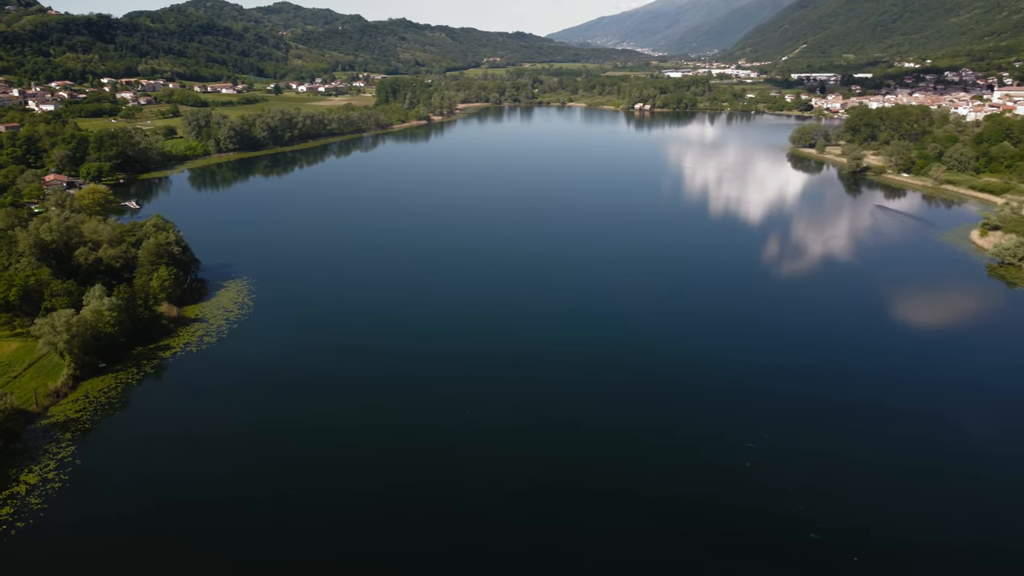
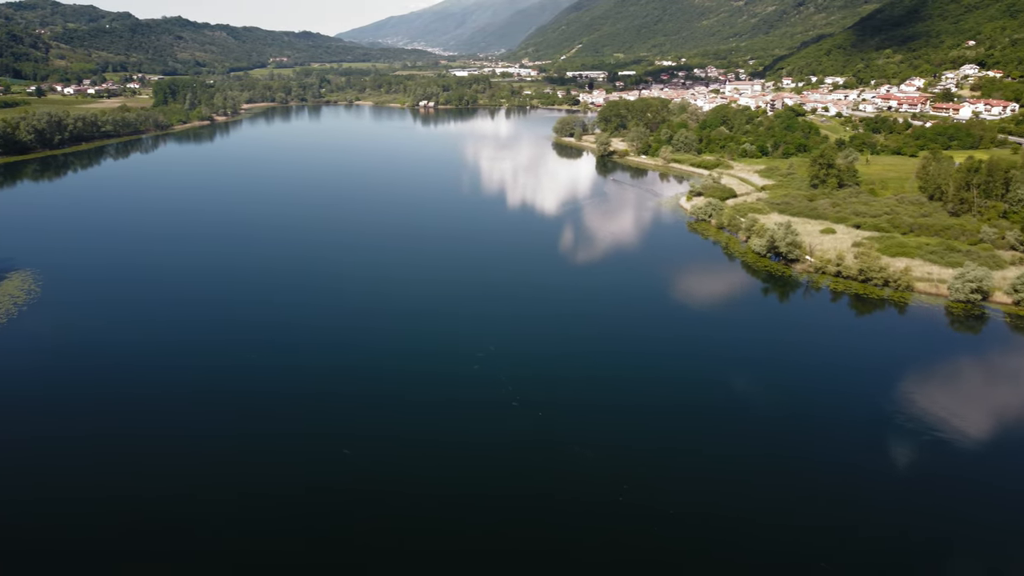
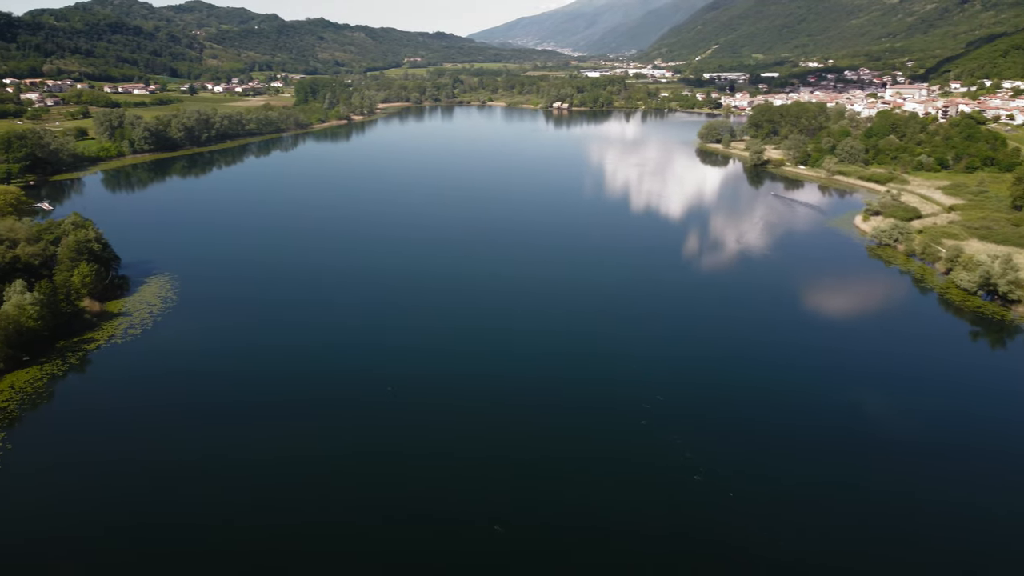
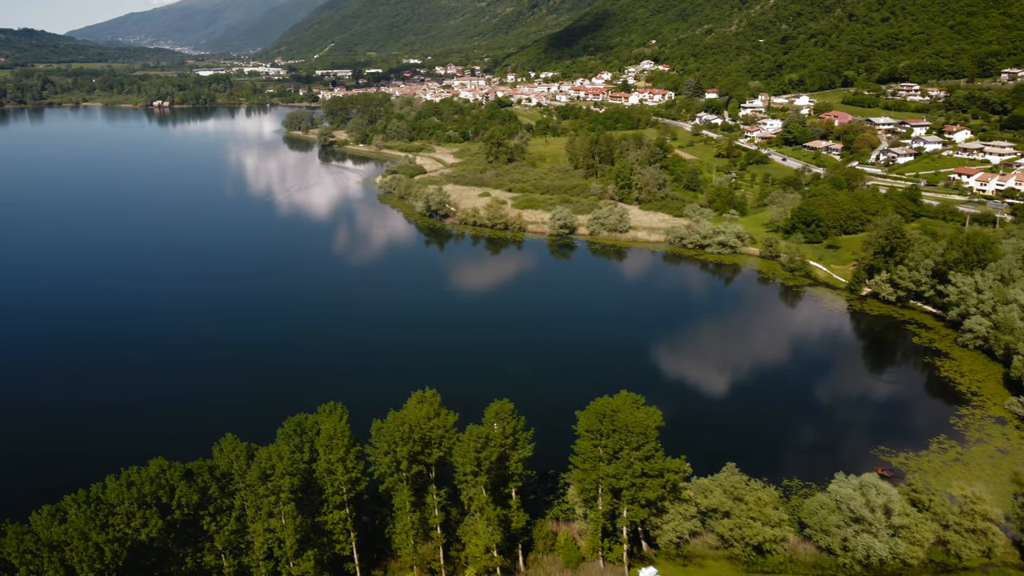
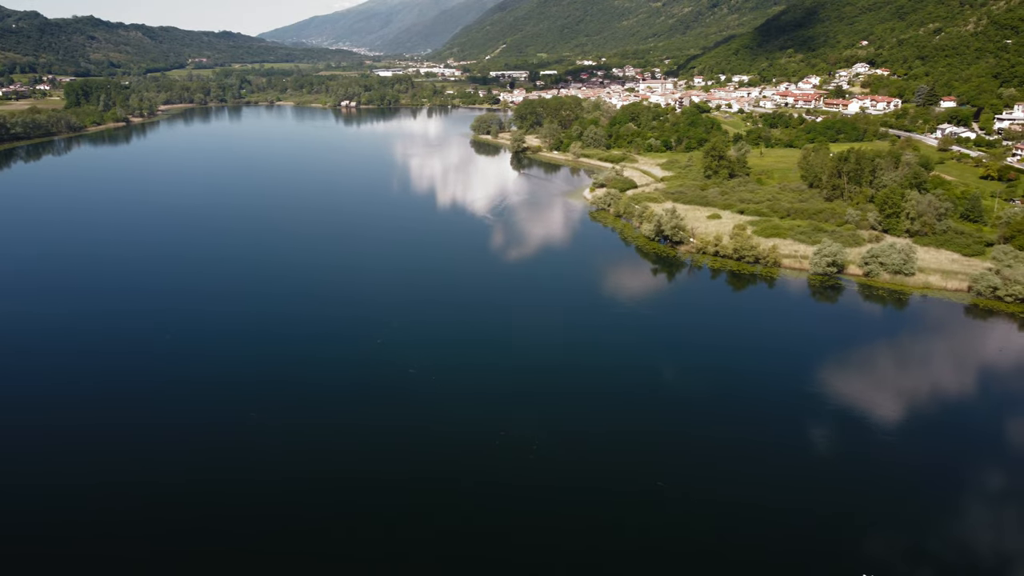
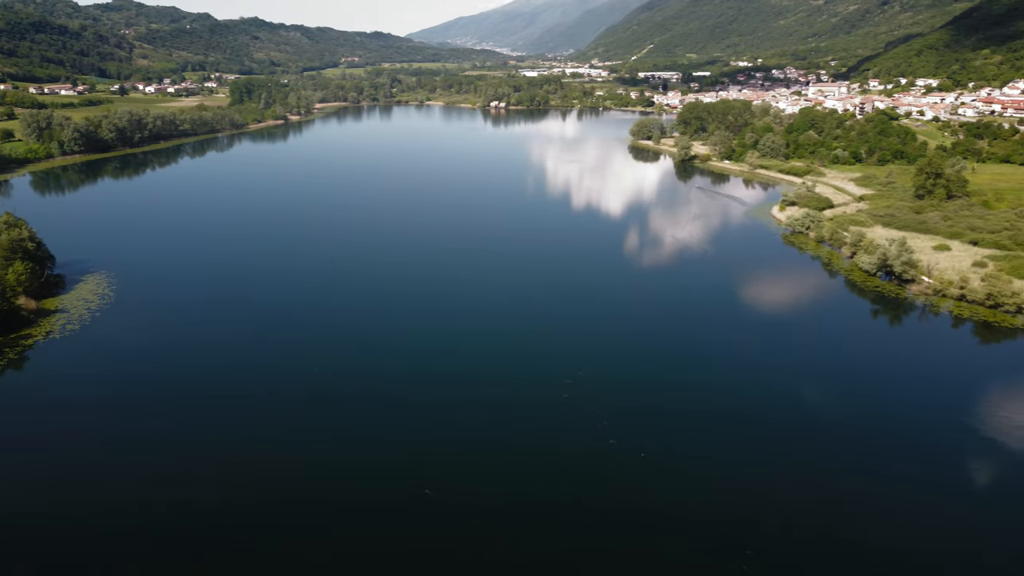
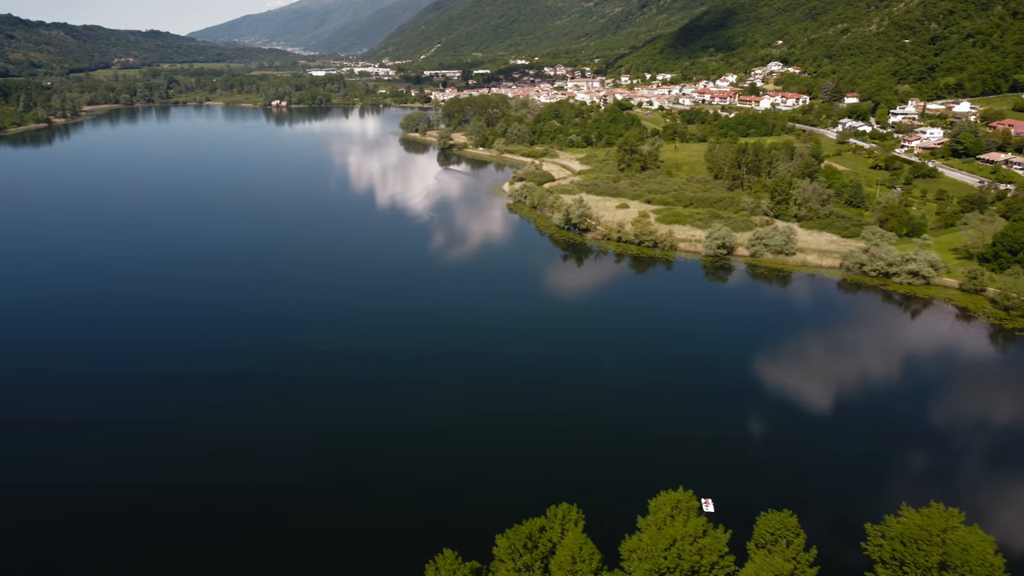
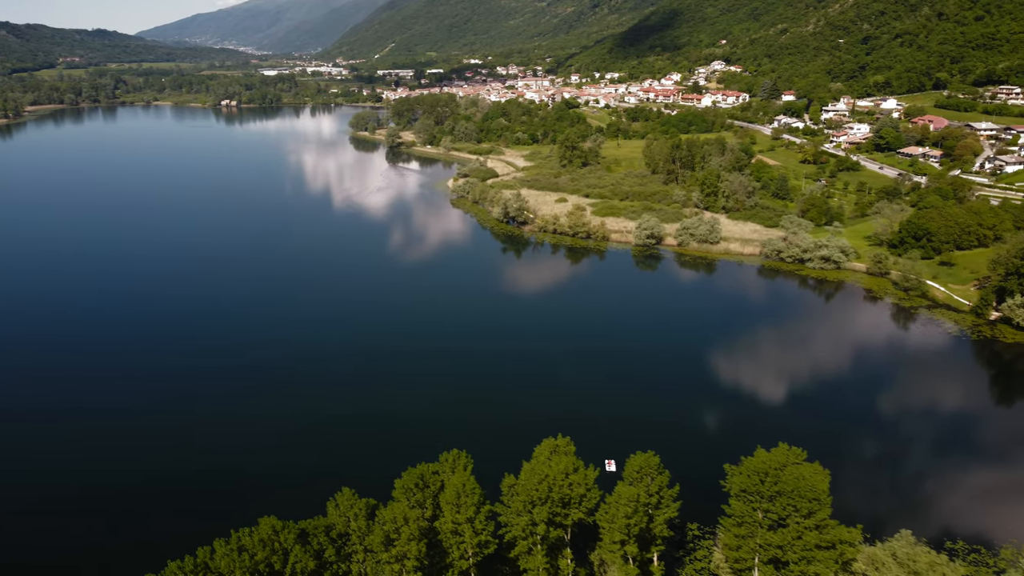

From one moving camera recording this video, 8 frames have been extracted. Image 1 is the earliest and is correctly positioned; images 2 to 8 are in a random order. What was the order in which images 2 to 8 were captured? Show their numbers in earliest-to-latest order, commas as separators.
3, 6, 2, 5, 7, 8, 4
